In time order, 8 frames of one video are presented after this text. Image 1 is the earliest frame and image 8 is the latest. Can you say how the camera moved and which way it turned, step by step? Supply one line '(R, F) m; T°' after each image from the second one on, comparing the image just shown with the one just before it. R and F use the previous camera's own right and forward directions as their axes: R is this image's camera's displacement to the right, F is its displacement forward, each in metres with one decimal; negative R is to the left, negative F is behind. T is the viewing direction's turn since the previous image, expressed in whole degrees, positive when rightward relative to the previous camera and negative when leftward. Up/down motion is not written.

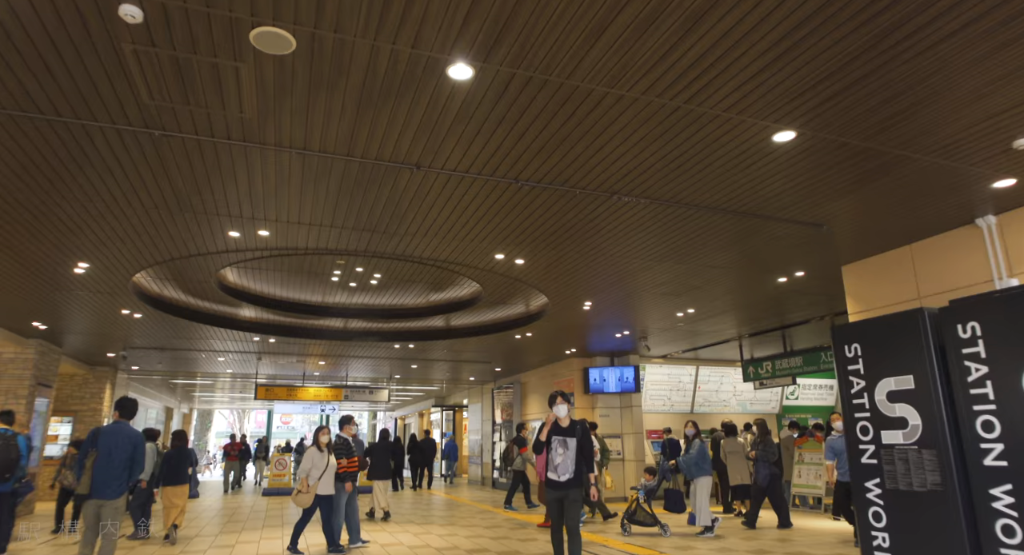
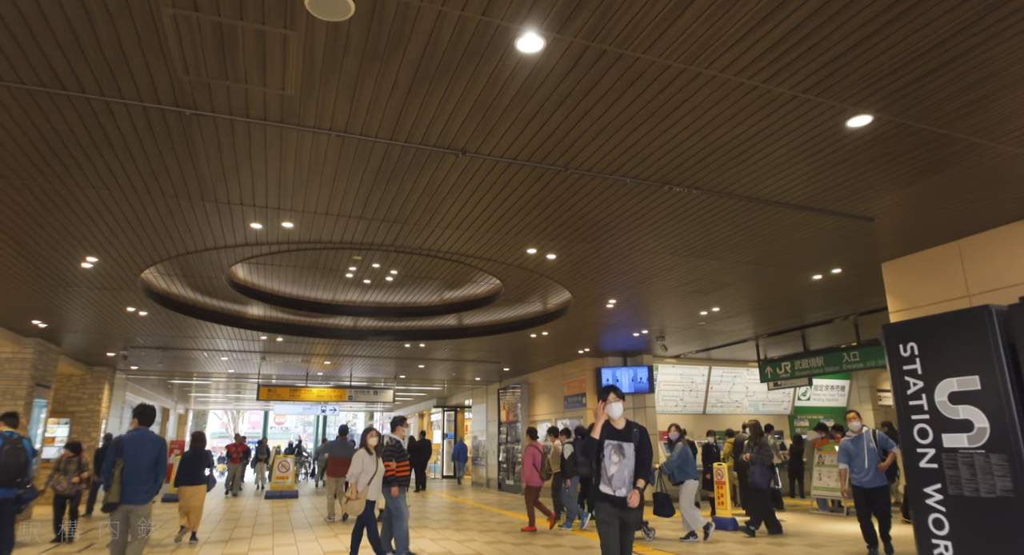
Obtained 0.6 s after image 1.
(-0.5, +0.3) m; +1°
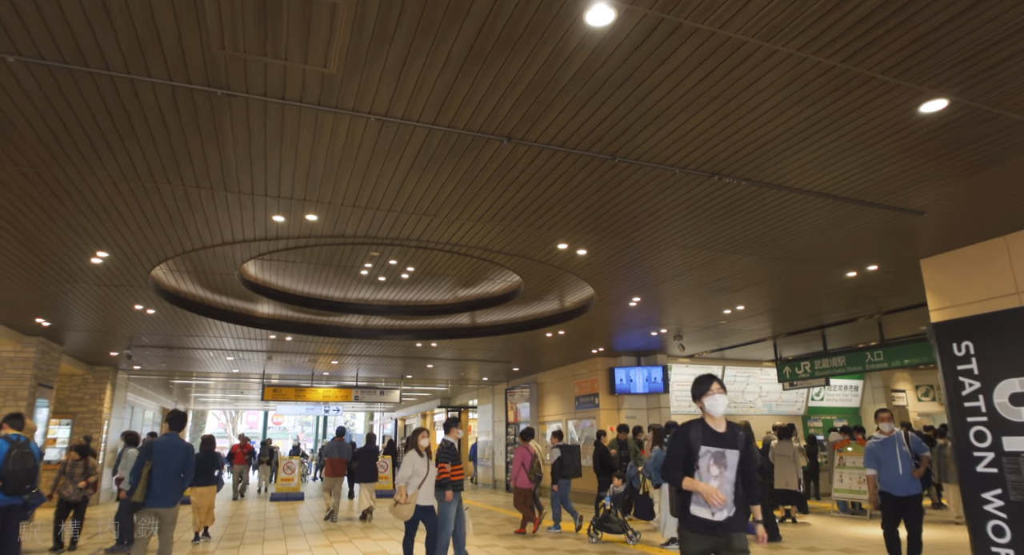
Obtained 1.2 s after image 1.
(-0.4, +0.3) m; 0°
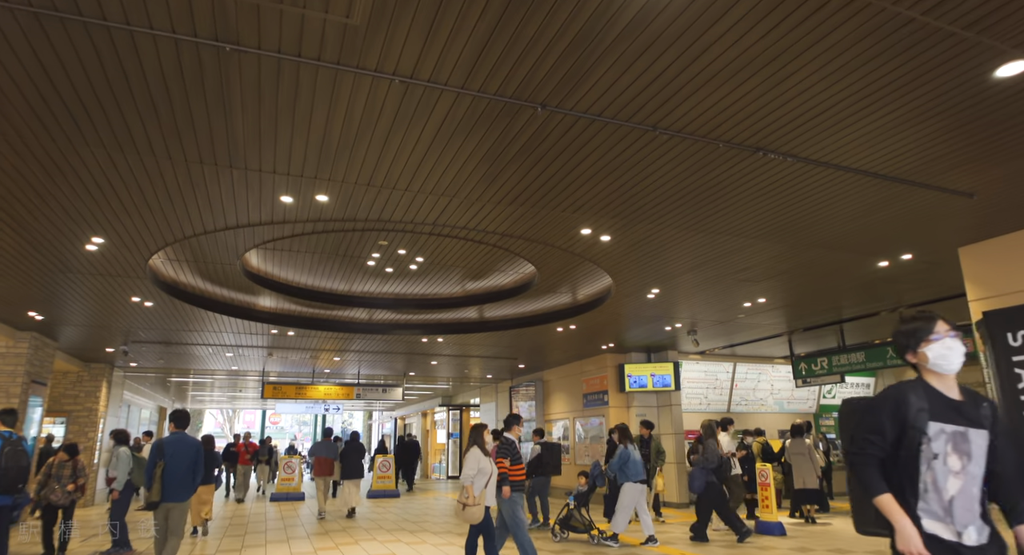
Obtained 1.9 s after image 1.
(-0.2, +0.4) m; 0°
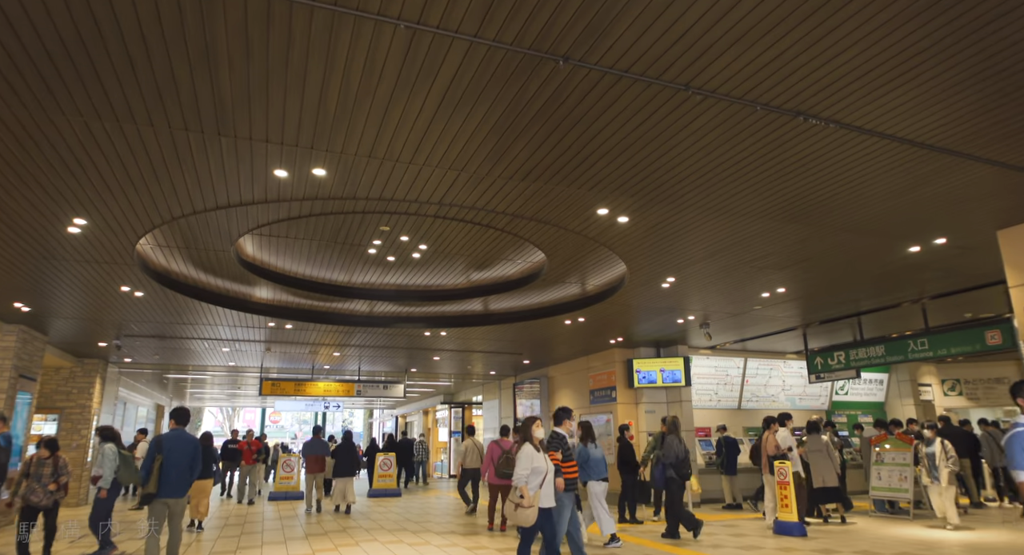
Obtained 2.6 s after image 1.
(-0.1, +0.4) m; 0°
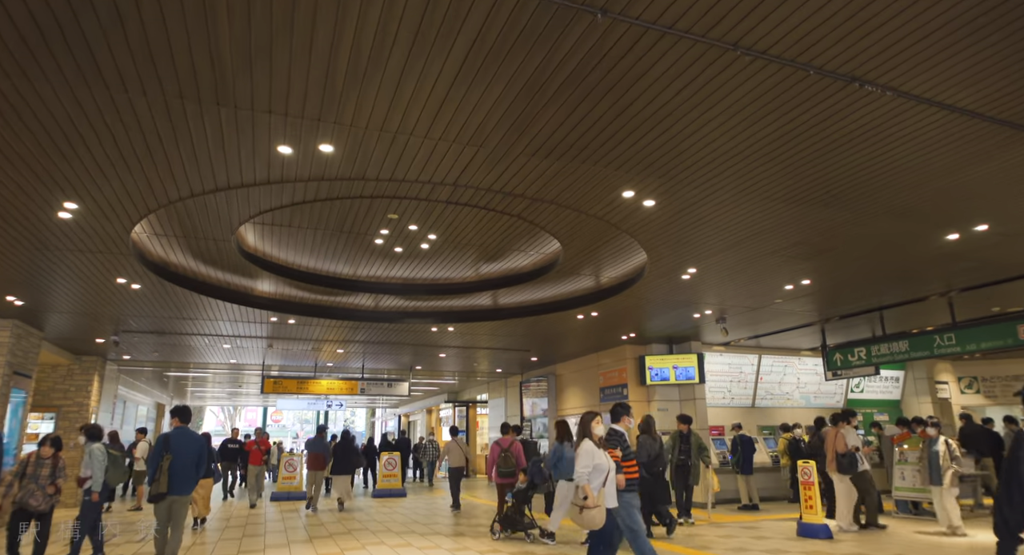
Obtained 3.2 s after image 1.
(-0.2, +0.4) m; 0°
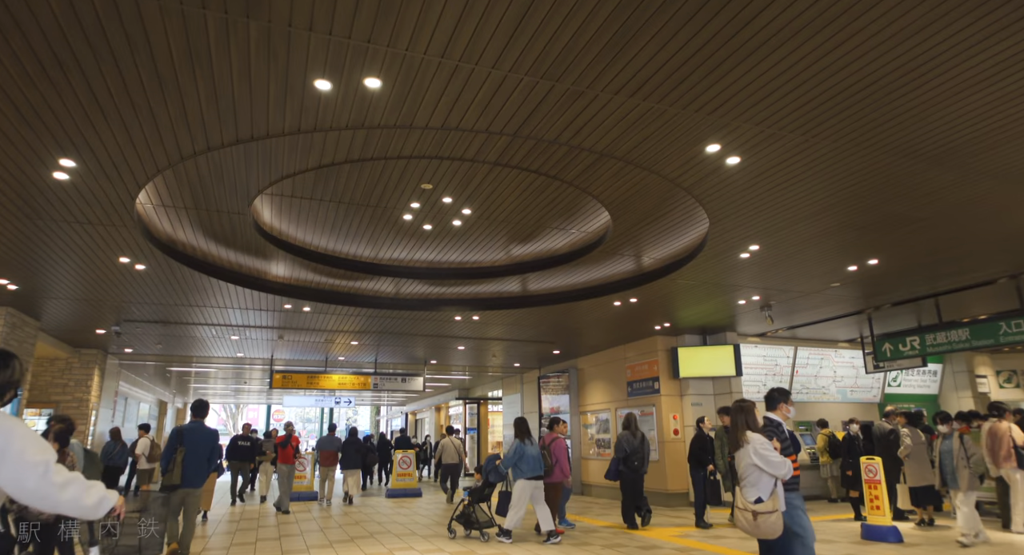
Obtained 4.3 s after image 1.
(-0.5, +0.8) m; 0°
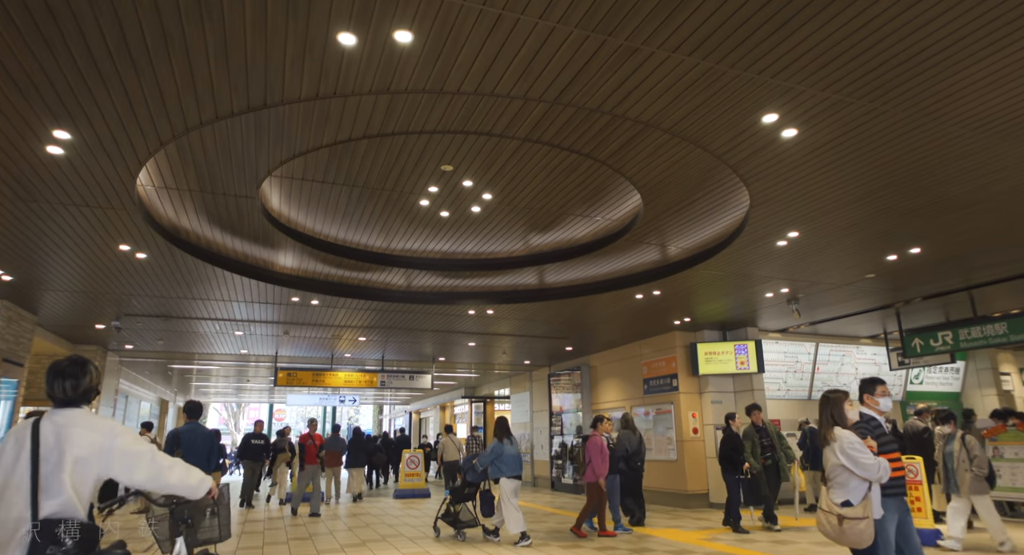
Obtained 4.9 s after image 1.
(-0.3, +0.4) m; 0°
